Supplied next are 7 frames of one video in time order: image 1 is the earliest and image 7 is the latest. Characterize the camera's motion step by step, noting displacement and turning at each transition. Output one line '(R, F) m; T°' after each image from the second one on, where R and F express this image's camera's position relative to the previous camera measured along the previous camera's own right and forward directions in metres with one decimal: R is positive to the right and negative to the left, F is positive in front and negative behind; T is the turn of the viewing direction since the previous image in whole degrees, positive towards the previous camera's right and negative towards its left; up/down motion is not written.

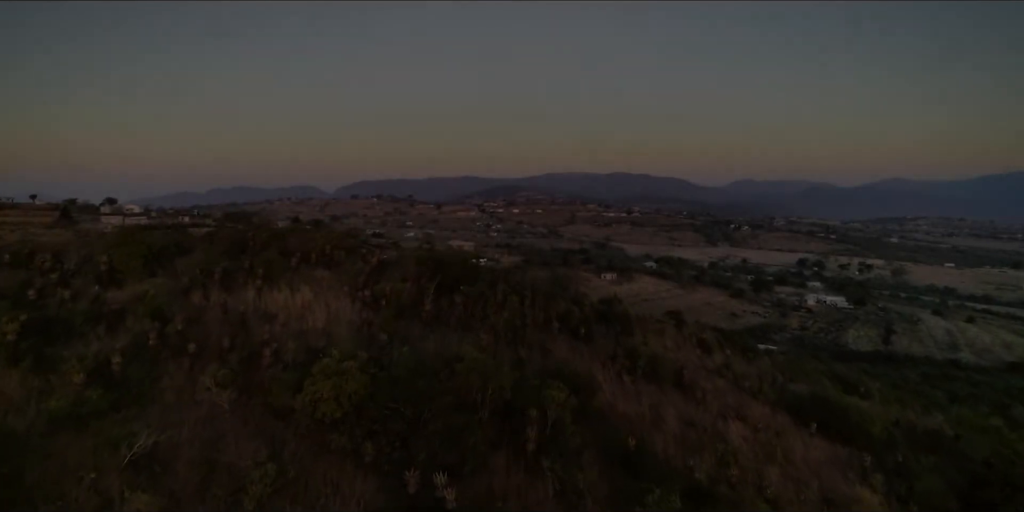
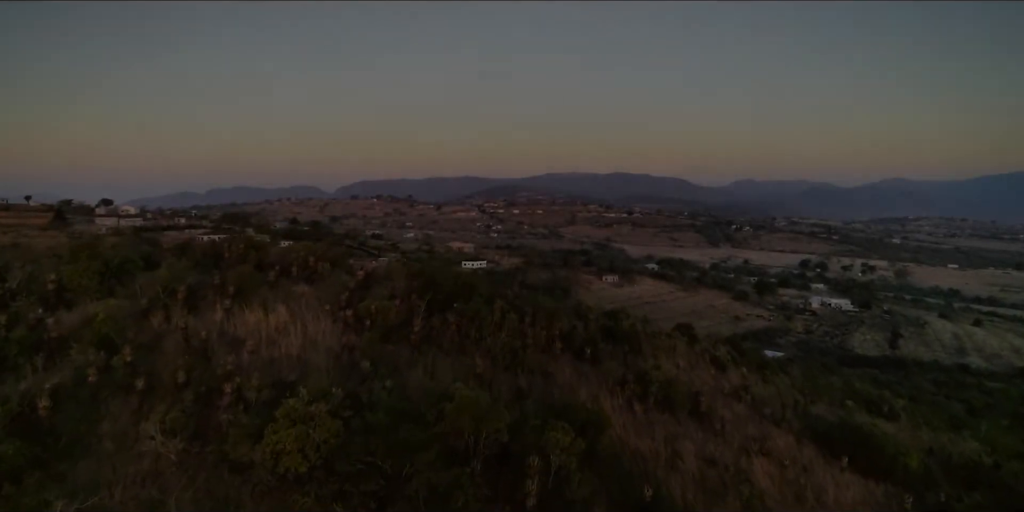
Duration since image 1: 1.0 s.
(0.0, +0.6) m; 0°
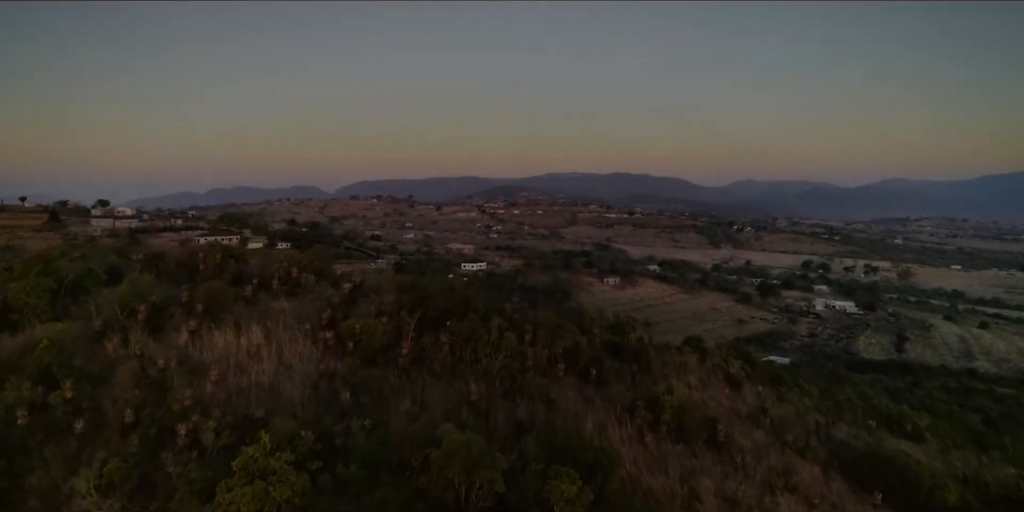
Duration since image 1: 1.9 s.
(0.0, +0.6) m; 0°
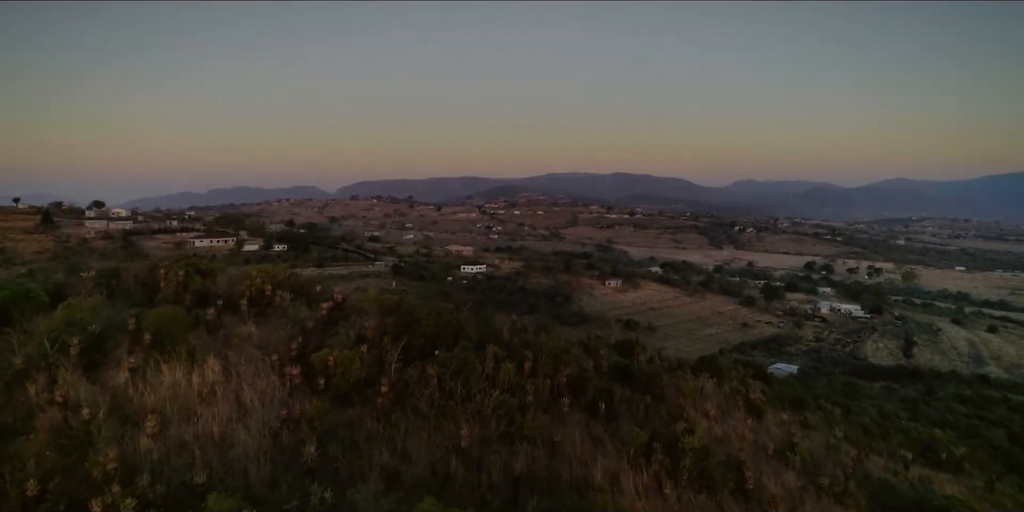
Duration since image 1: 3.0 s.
(0.0, +0.7) m; 0°
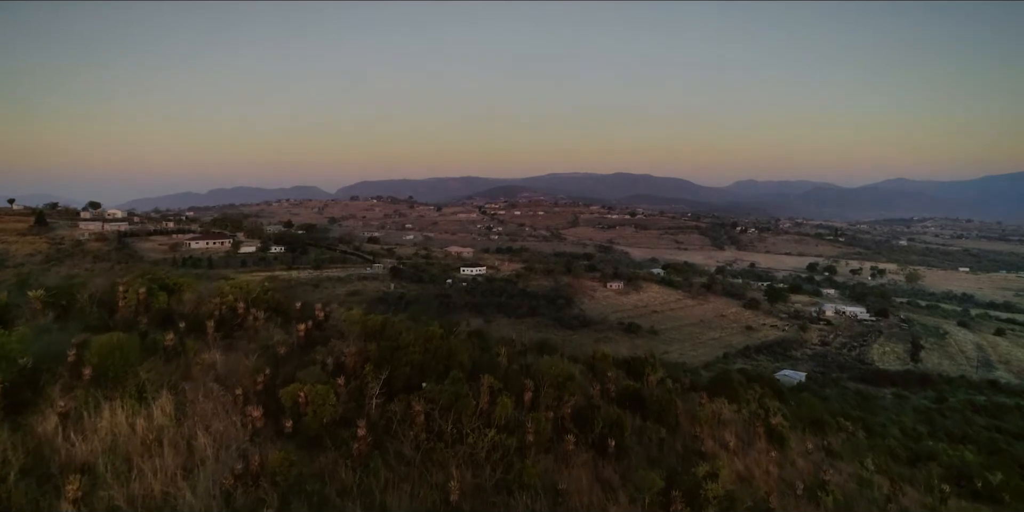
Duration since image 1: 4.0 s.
(0.0, +0.6) m; 0°
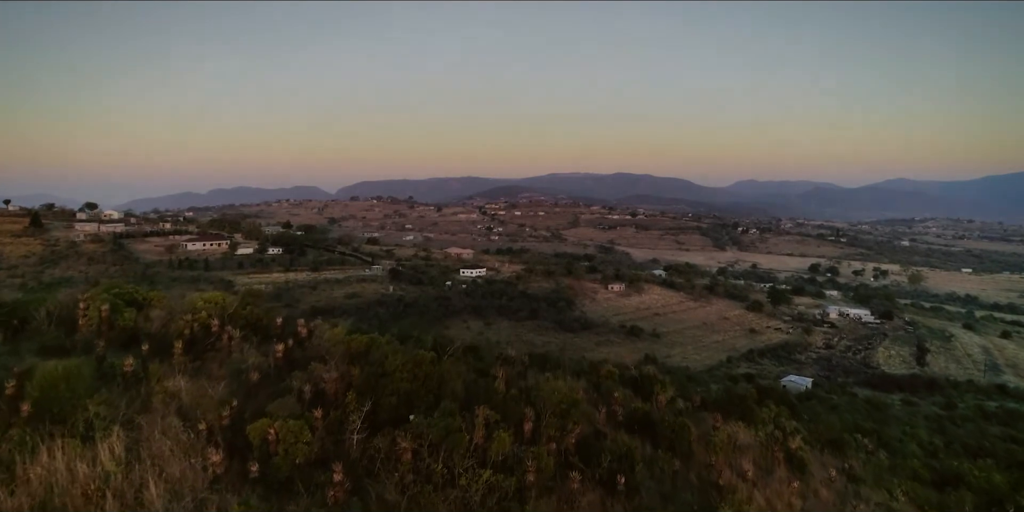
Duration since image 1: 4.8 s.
(0.0, +0.5) m; 0°
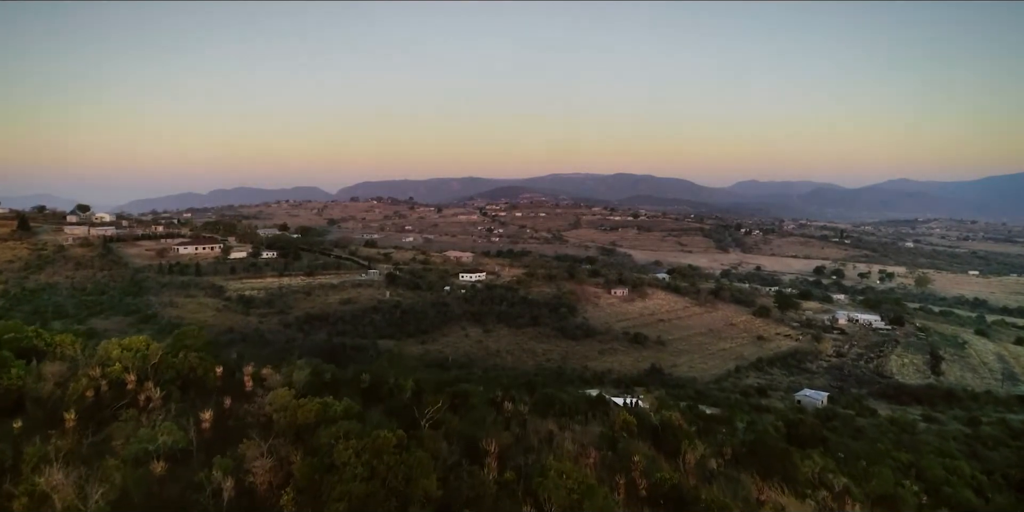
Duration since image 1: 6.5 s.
(0.0, +1.1) m; 0°
